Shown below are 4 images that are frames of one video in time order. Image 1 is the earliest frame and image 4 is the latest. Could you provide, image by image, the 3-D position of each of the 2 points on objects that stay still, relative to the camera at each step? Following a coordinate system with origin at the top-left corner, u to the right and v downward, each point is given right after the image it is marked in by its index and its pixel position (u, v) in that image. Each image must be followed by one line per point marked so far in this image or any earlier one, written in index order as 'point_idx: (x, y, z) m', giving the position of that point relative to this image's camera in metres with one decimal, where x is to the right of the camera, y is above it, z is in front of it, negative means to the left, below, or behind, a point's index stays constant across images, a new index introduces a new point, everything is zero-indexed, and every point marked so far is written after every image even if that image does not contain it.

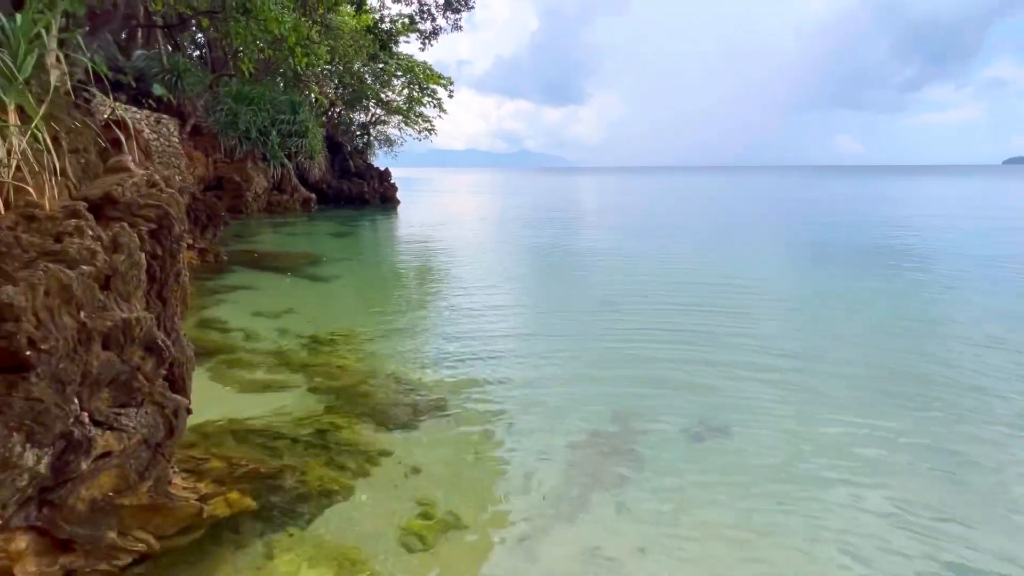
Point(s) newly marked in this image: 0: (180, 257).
0: (-3.4, +0.3, +4.8) m
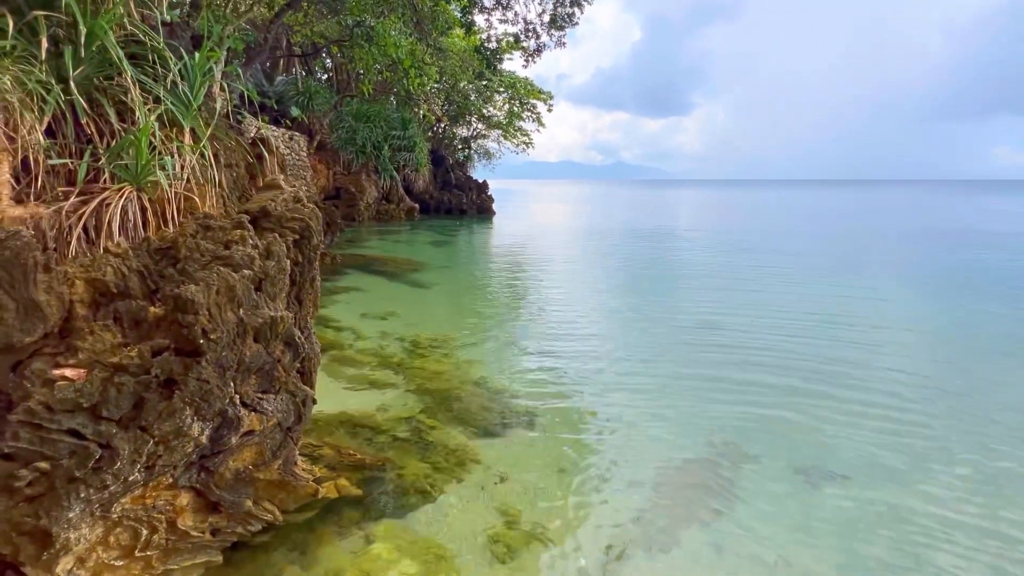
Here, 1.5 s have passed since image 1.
0: (-2.3, +0.3, +5.5) m
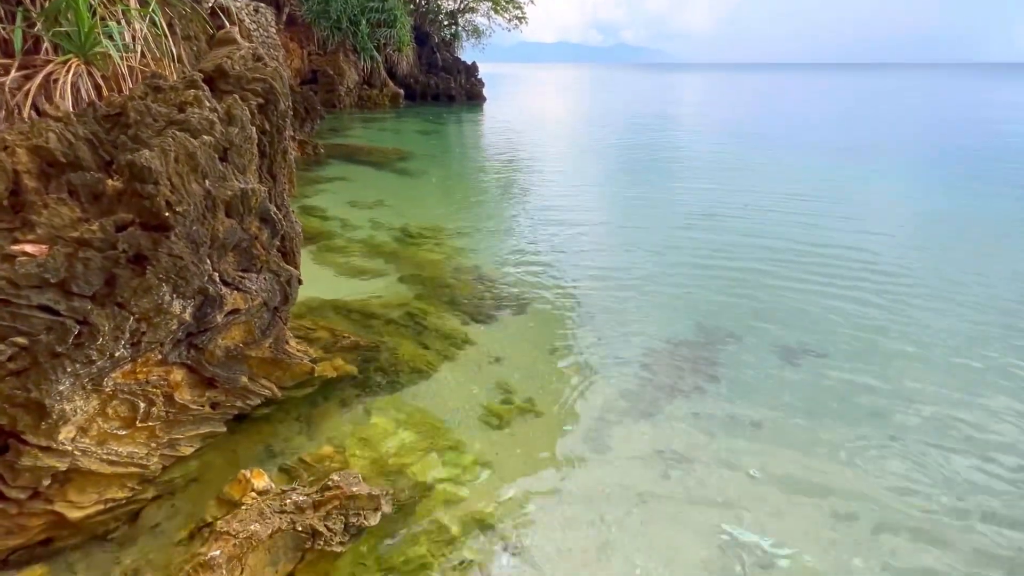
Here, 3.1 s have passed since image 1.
0: (-2.4, +1.6, +5.0) m
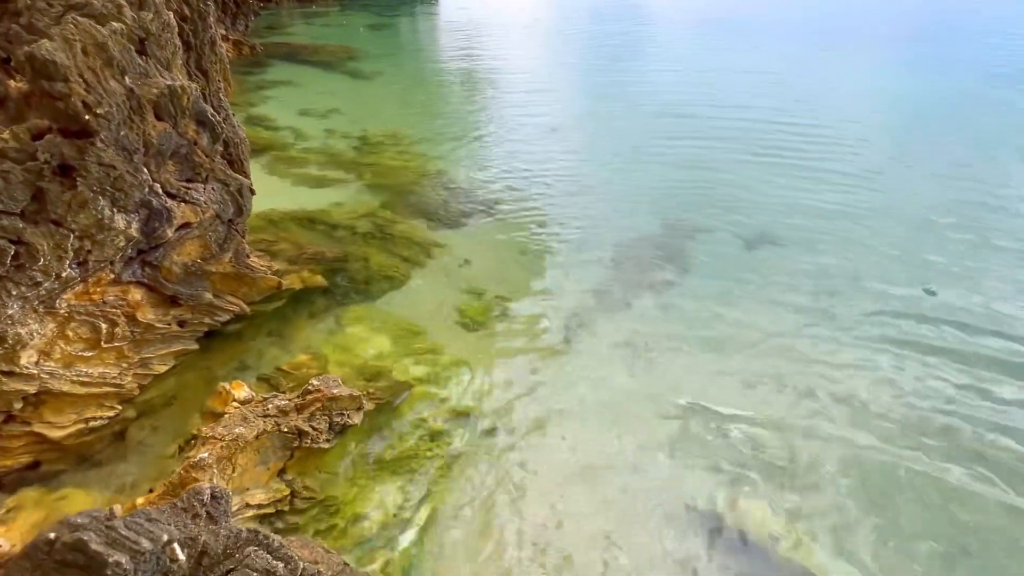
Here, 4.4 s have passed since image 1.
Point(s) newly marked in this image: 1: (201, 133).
0: (-2.8, +2.5, +4.4) m
1: (-2.6, +1.3, +4.0) m
